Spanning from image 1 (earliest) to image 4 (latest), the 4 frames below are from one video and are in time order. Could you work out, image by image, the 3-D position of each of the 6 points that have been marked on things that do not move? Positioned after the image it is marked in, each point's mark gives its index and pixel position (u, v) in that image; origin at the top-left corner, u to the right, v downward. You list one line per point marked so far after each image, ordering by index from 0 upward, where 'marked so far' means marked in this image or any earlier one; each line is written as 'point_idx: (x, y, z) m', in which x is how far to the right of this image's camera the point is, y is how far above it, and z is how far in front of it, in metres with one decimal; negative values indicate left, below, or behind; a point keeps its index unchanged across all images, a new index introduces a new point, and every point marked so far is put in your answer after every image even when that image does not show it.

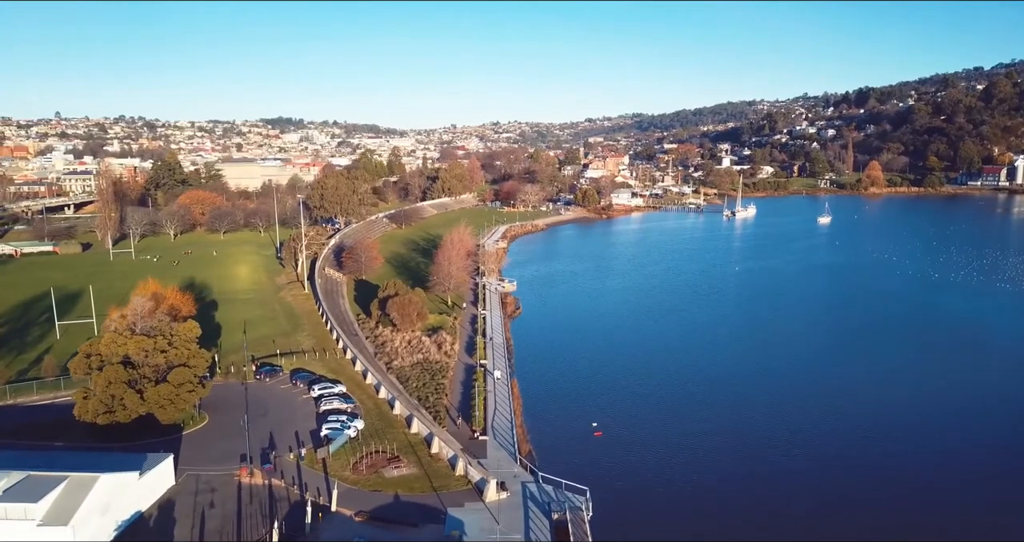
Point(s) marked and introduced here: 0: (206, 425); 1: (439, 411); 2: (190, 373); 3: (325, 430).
0: (-6.6, -3.4, +15.2) m
1: (-1.7, -3.3, +16.4) m
2: (-6.9, -2.2, +15.1) m
3: (-3.9, -3.3, +14.7) m
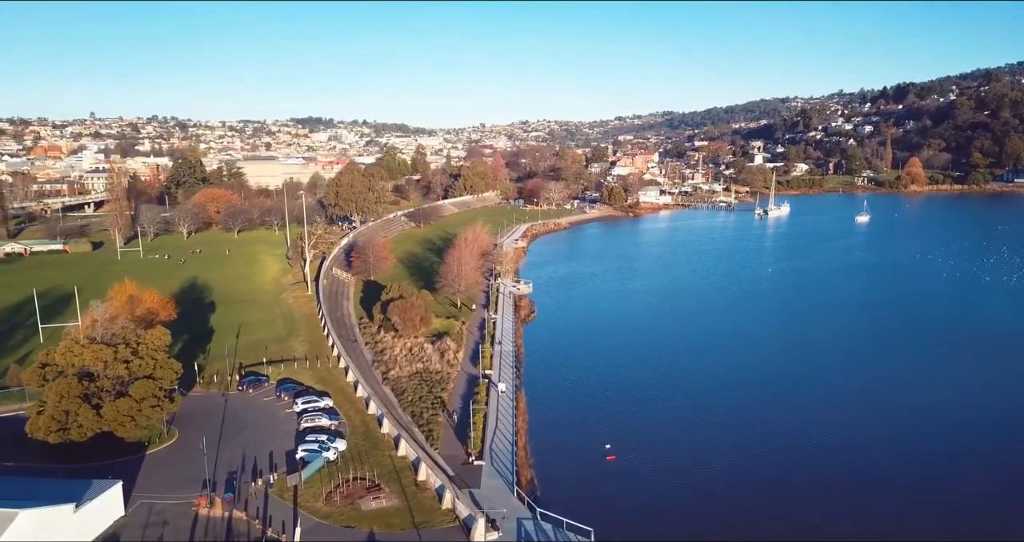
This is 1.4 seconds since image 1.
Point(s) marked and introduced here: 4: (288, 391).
0: (-6.6, -3.4, +13.7) m
1: (-1.6, -3.3, +14.8) m
2: (-6.9, -2.2, +13.6) m
3: (-3.9, -3.4, +13.1) m
4: (-5.2, -2.8, +16.5) m
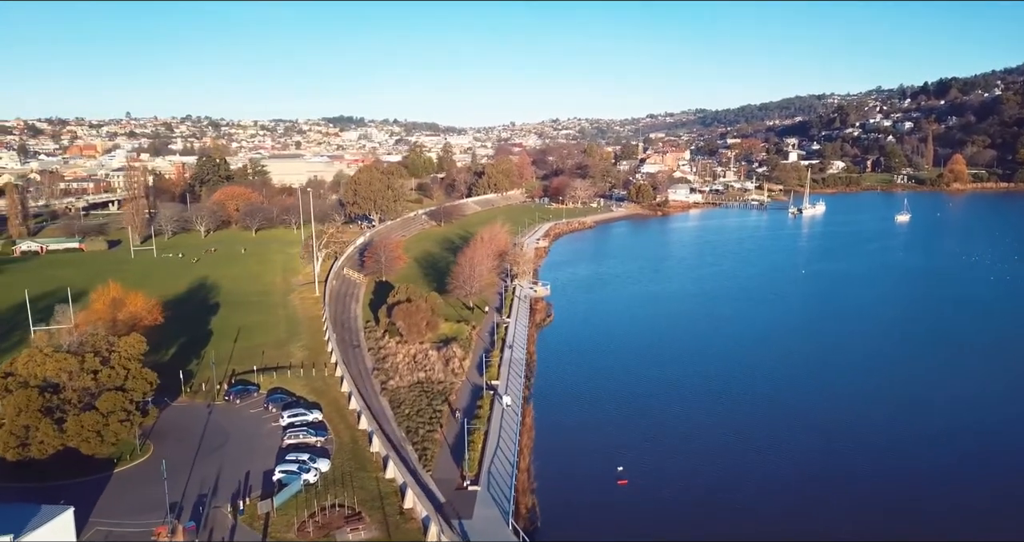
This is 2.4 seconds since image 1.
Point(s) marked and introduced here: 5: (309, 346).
0: (-6.6, -3.5, +12.7) m
1: (-1.6, -3.4, +13.5) m
2: (-6.9, -2.3, +12.6) m
3: (-4.0, -3.4, +11.9) m
4: (-5.1, -2.8, +15.4) m
5: (-5.7, -2.1, +19.9) m
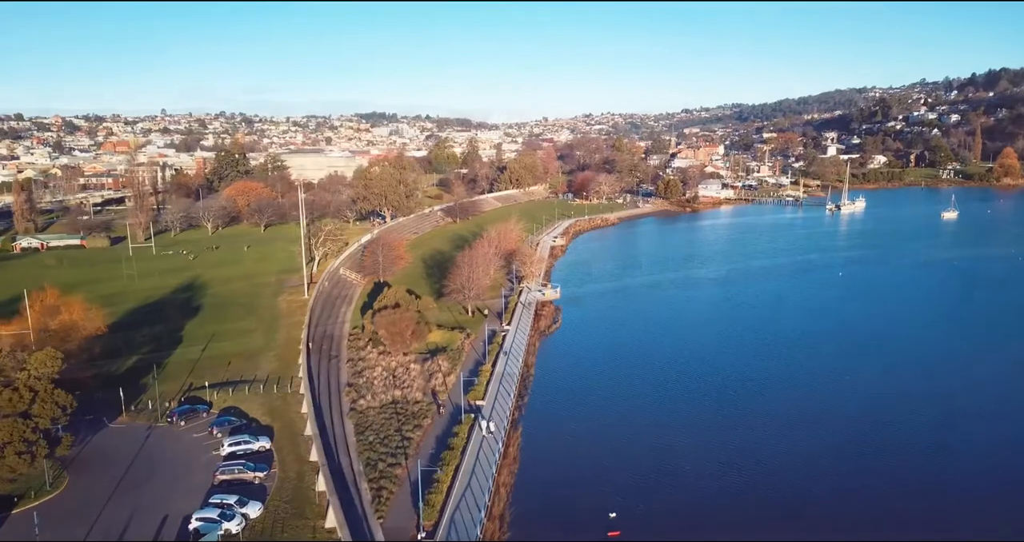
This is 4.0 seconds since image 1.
0: (-7.1, -3.6, +10.8) m
1: (-2.1, -3.5, +11.4) m
2: (-7.4, -2.4, +10.7) m
3: (-4.5, -3.6, +10.0) m
4: (-5.5, -2.9, +13.5) m
5: (-5.9, -2.2, +18.0) m
